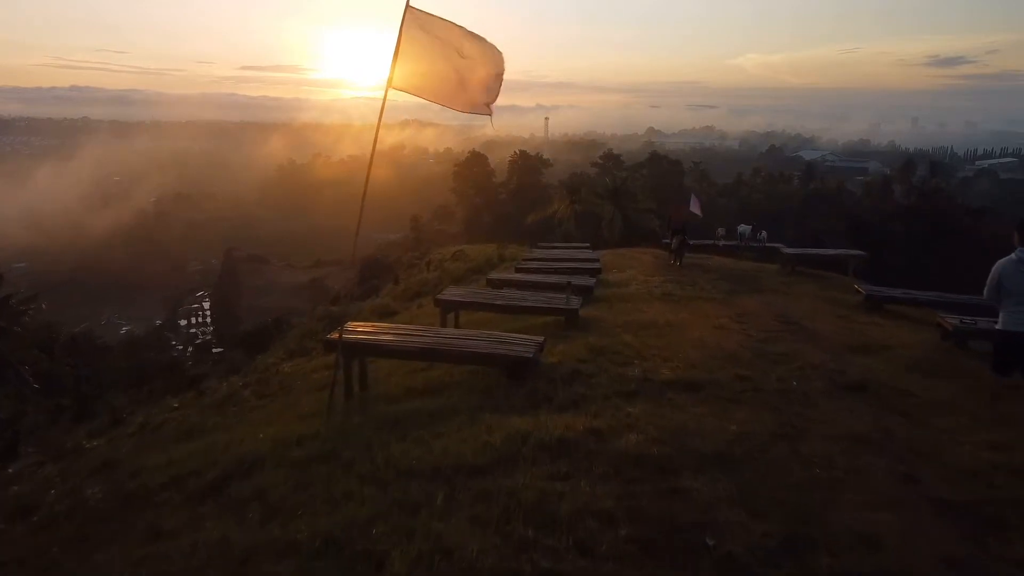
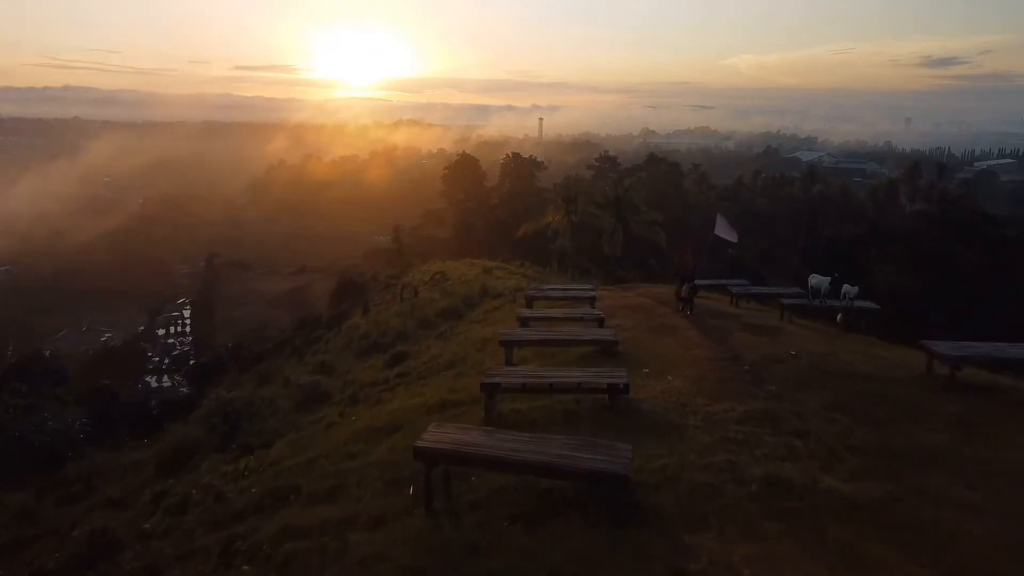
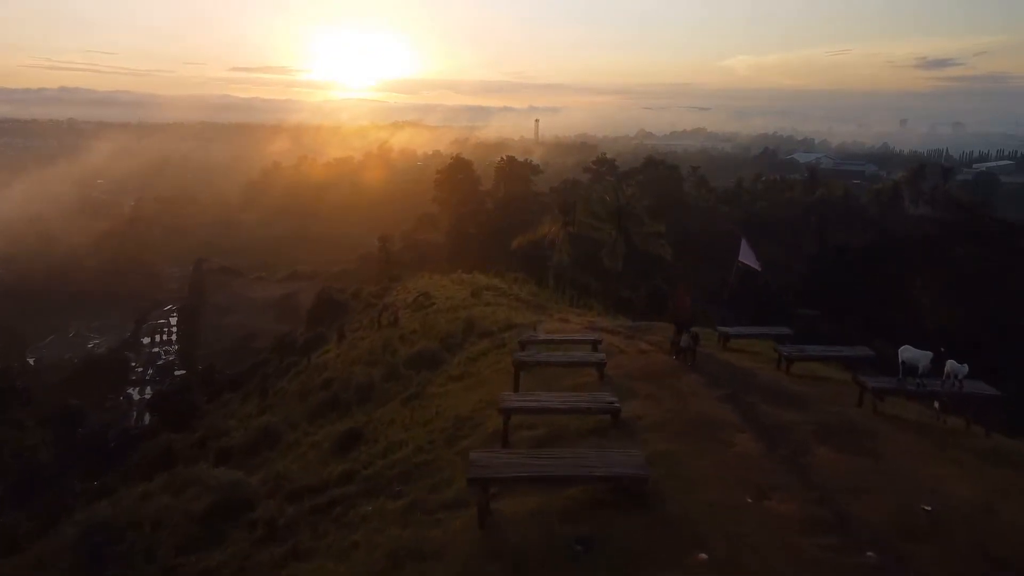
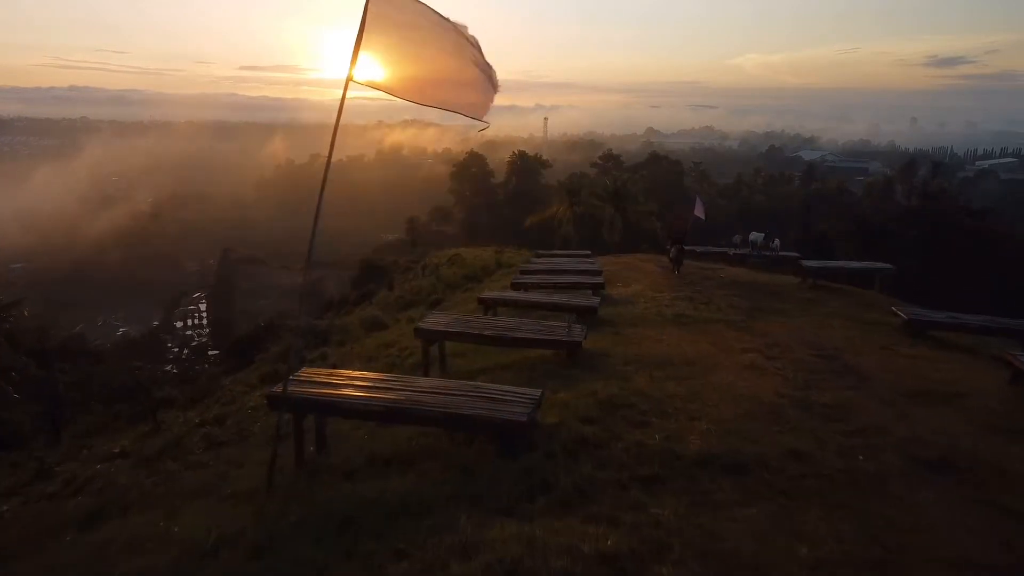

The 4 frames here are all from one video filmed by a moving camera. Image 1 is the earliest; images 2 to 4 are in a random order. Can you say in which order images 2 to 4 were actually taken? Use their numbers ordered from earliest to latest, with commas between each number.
4, 2, 3
